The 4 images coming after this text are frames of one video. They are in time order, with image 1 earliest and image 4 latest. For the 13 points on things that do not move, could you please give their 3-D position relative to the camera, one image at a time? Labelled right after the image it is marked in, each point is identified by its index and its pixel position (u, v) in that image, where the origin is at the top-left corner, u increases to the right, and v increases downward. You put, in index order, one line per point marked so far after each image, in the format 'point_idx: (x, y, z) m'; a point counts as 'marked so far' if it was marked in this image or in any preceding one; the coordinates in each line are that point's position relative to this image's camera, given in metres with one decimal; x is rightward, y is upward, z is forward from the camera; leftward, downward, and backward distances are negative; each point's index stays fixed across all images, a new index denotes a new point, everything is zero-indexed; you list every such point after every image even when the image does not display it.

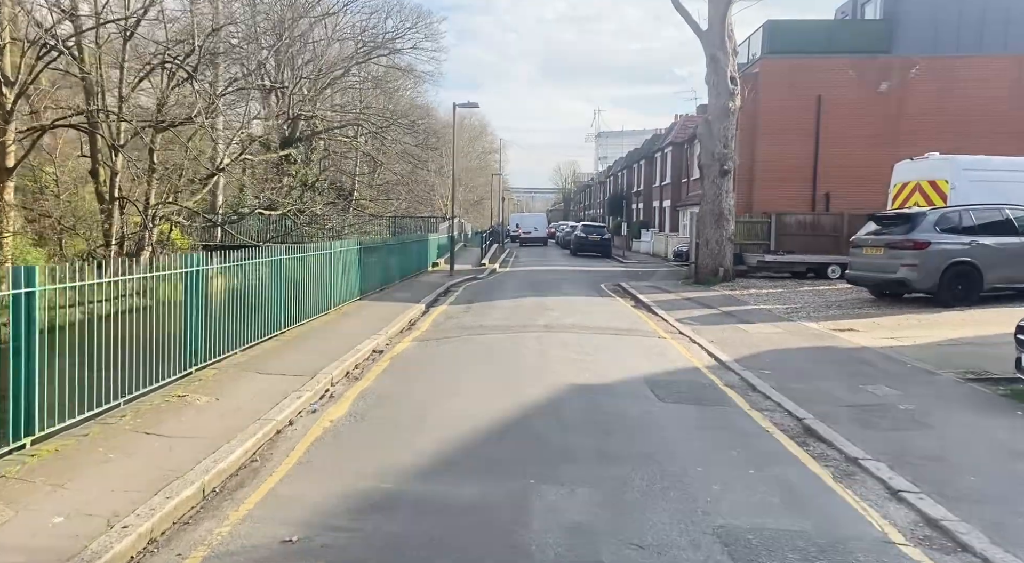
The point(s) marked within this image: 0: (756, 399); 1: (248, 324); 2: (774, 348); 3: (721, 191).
0: (+2.3, -1.1, +7.6) m
1: (-3.3, -0.5, +10.1) m
2: (+3.3, -0.8, +10.3) m
3: (+5.0, +2.1, +19.2) m
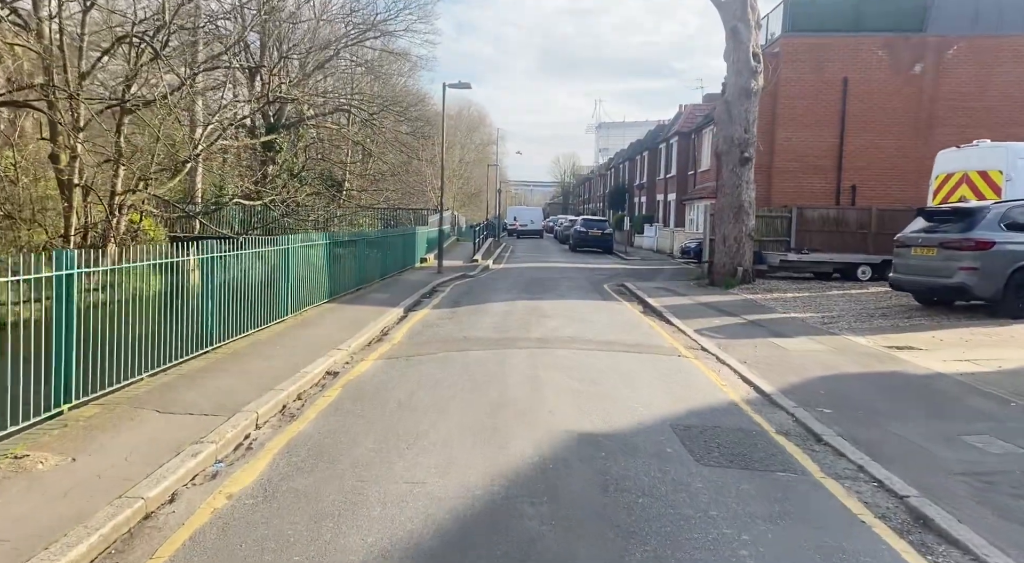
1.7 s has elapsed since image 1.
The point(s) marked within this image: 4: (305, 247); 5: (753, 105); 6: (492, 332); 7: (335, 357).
0: (+2.2, -1.2, +5.5) m
1: (-3.4, -0.6, +8.0) m
2: (+3.2, -0.9, +8.3) m
3: (+4.9, +2.1, +17.1) m
4: (-3.2, +0.5, +12.5) m
5: (+5.0, +3.7, +16.9) m
6: (-0.3, -0.7, +10.7) m
7: (-1.9, -0.8, +8.8) m
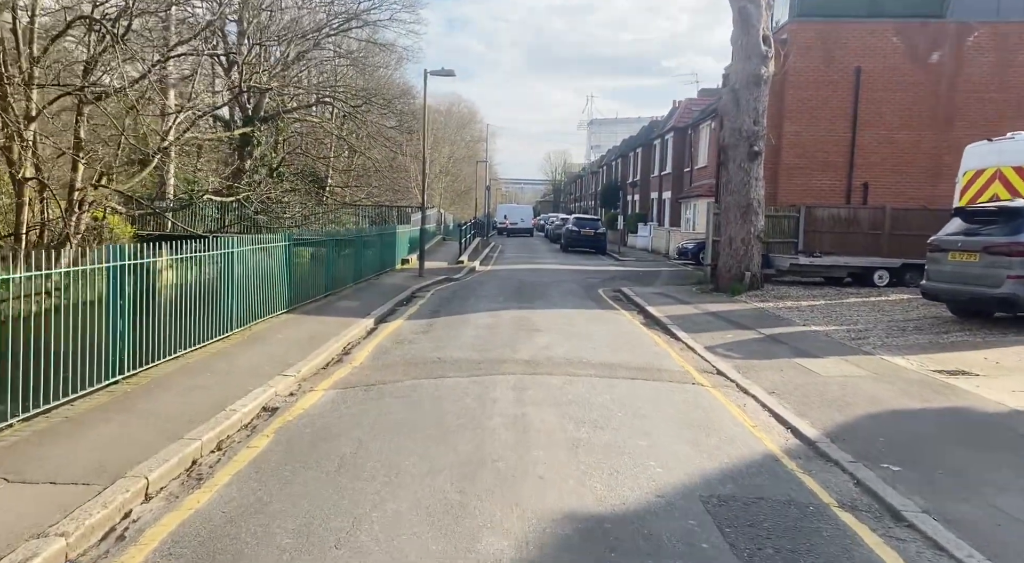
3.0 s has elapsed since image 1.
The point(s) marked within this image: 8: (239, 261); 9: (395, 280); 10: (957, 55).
0: (+2.0, -1.3, +4.0) m
1: (-3.6, -0.7, +6.4) m
2: (+3.0, -1.1, +6.8) m
3: (+4.6, +2.0, +15.6) m
4: (-3.4, +0.4, +10.9) m
5: (+4.8, +3.6, +15.4) m
6: (-0.5, -0.8, +9.2) m
7: (-2.1, -1.0, +7.2) m
8: (-3.4, +0.3, +10.2) m
9: (-2.7, 0.0, +18.8) m
10: (+10.6, +5.4, +19.3) m
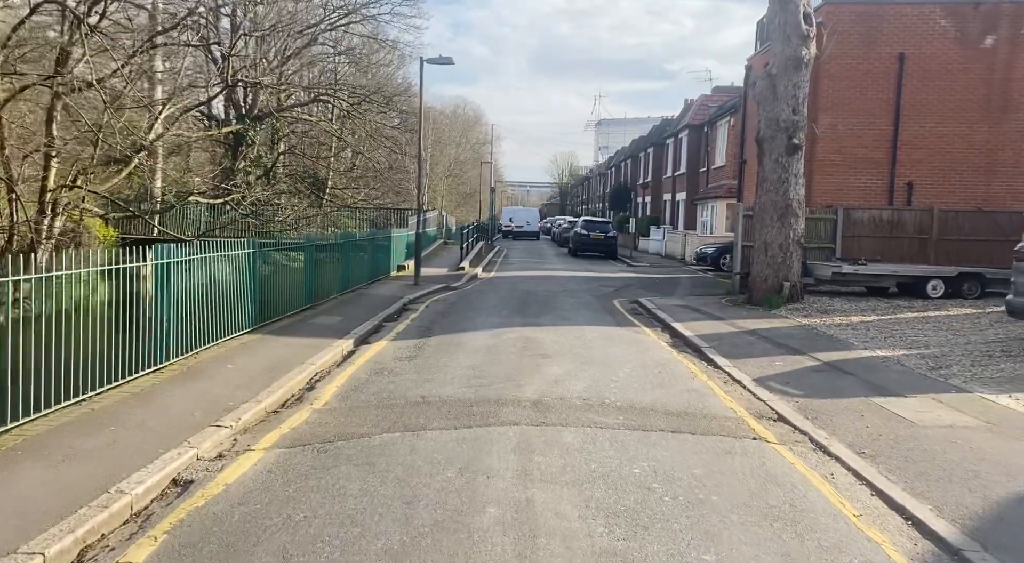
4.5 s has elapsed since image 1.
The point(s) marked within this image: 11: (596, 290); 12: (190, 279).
0: (+2.0, -1.5, +2.1) m
1: (-3.5, -0.8, +4.6) m
2: (+3.1, -1.2, +4.9) m
3: (+4.7, +1.8, +13.7) m
4: (-3.4, +0.2, +9.1) m
5: (+4.9, +3.4, +13.5) m
6: (-0.4, -1.0, +7.3) m
7: (-2.1, -1.1, +5.3) m
8: (-3.4, +0.1, +8.4) m
9: (-2.6, -0.2, +16.9) m
10: (+10.8, +5.2, +17.4) m
11: (+1.9, -0.2, +18.2) m
12: (-3.4, 0.0, +8.6) m
